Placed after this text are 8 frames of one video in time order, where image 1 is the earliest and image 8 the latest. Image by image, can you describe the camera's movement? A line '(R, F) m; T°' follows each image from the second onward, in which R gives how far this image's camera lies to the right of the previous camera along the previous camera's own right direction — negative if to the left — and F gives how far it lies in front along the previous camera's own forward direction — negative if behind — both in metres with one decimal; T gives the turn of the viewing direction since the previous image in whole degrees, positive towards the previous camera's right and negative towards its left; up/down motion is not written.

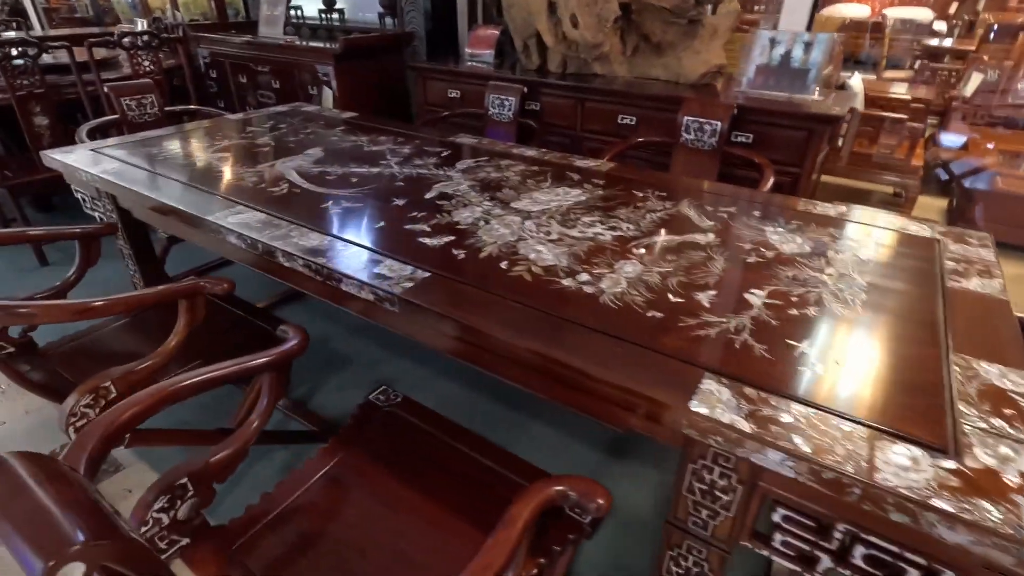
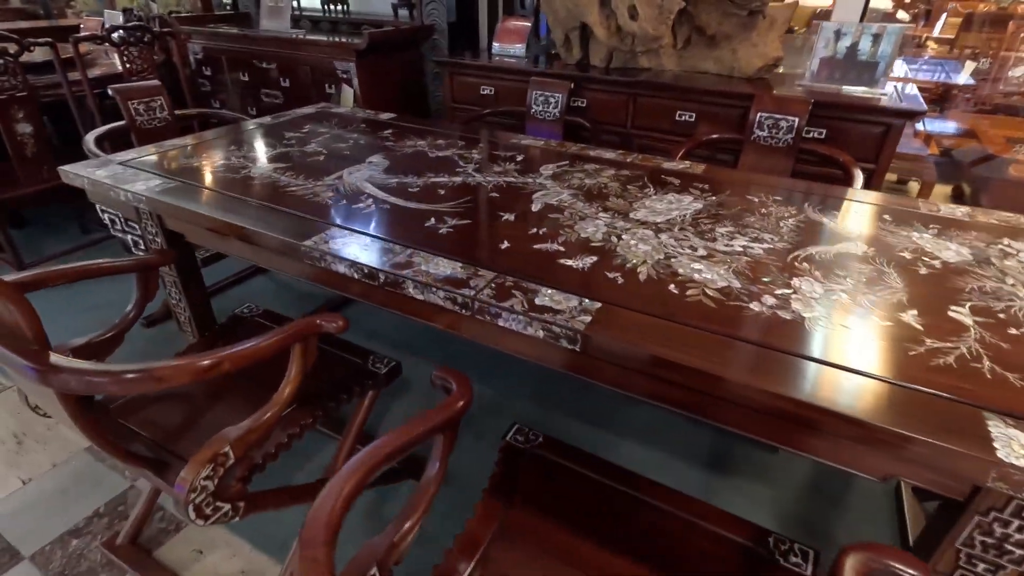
(-0.4, +0.1) m; +4°
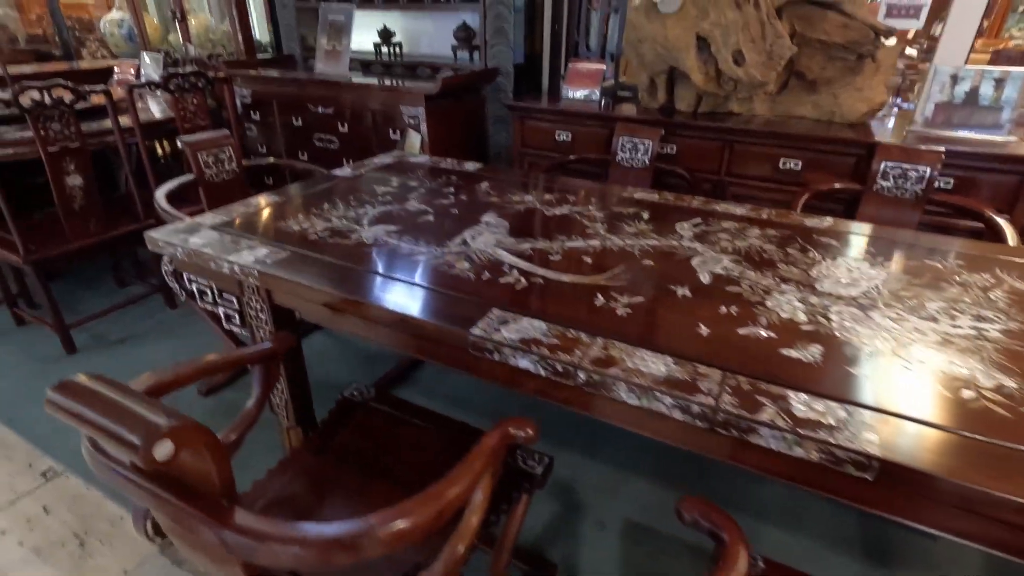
(-0.4, +0.2) m; +1°
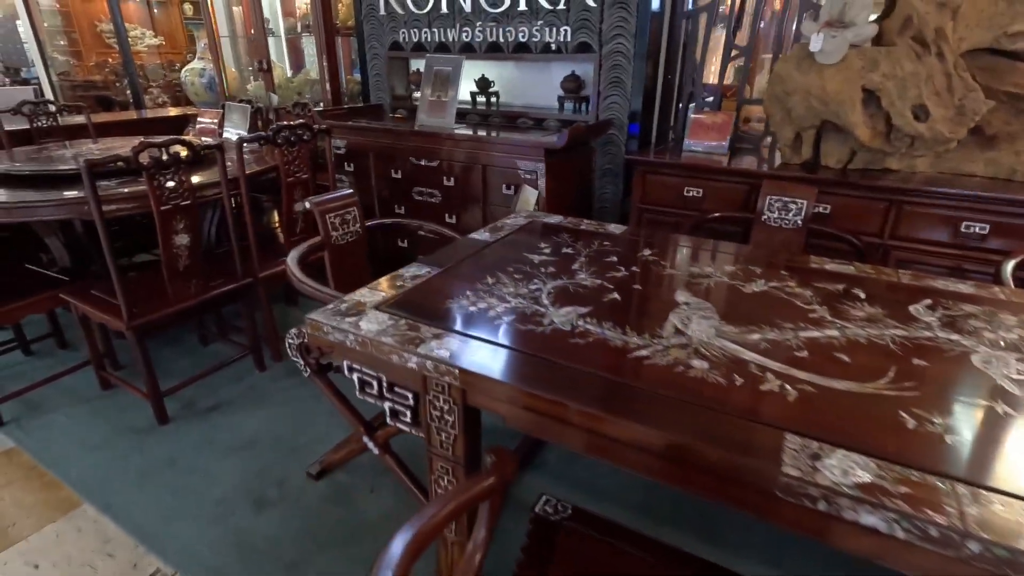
(-0.4, +0.2) m; -2°
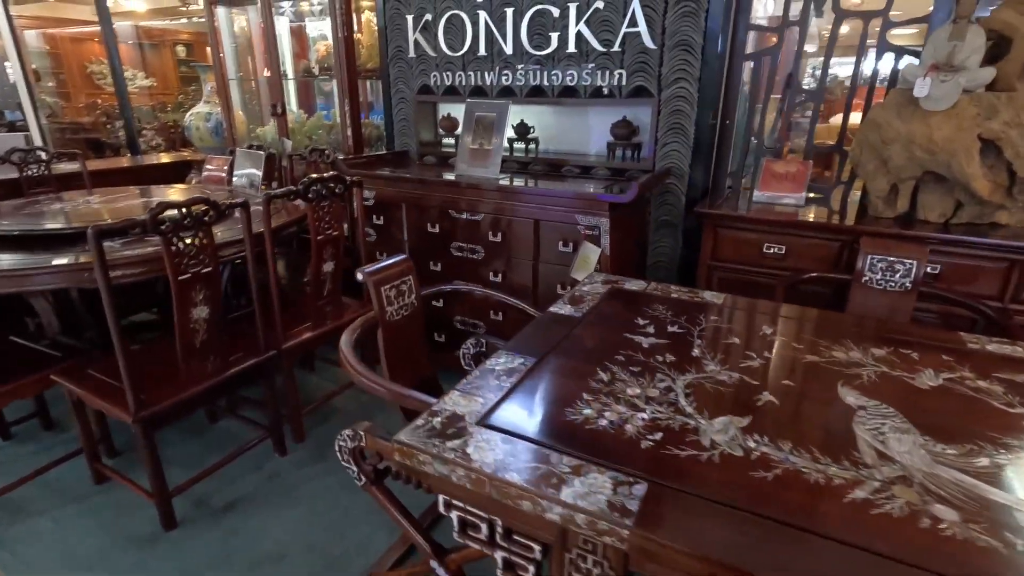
(-0.3, +0.3) m; +2°
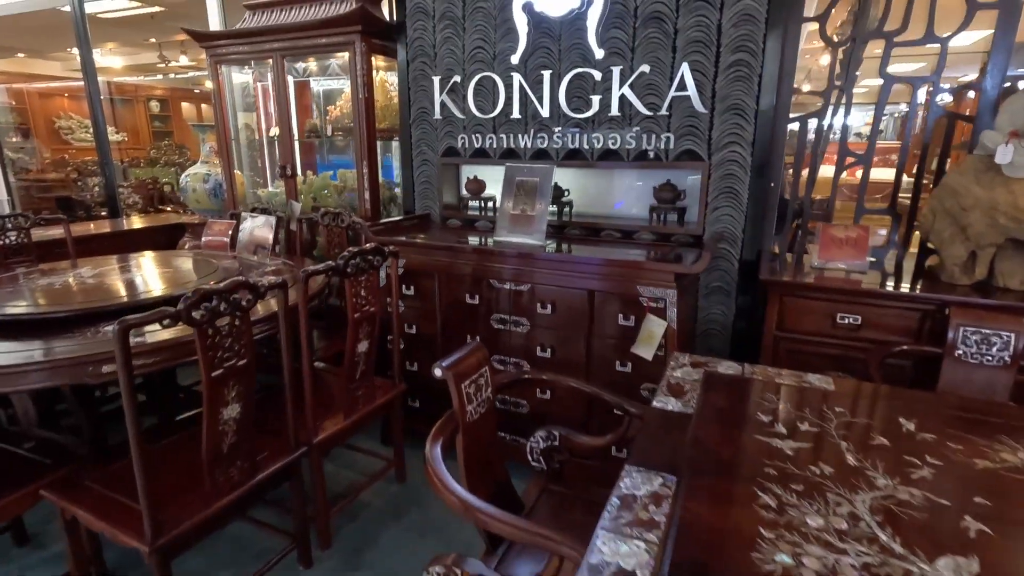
(-0.3, +0.2) m; +3°
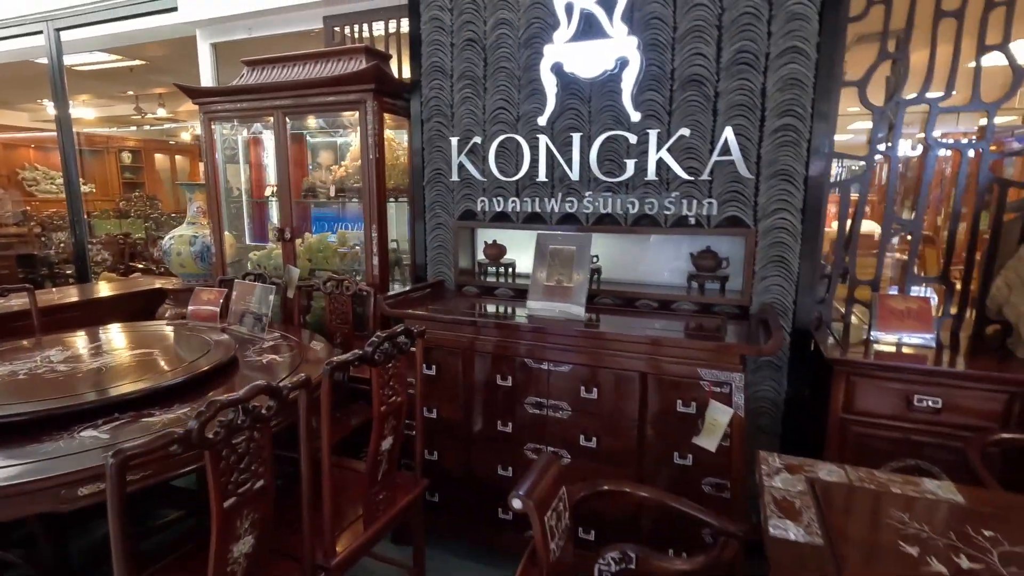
(-0.2, +0.2) m; +3°
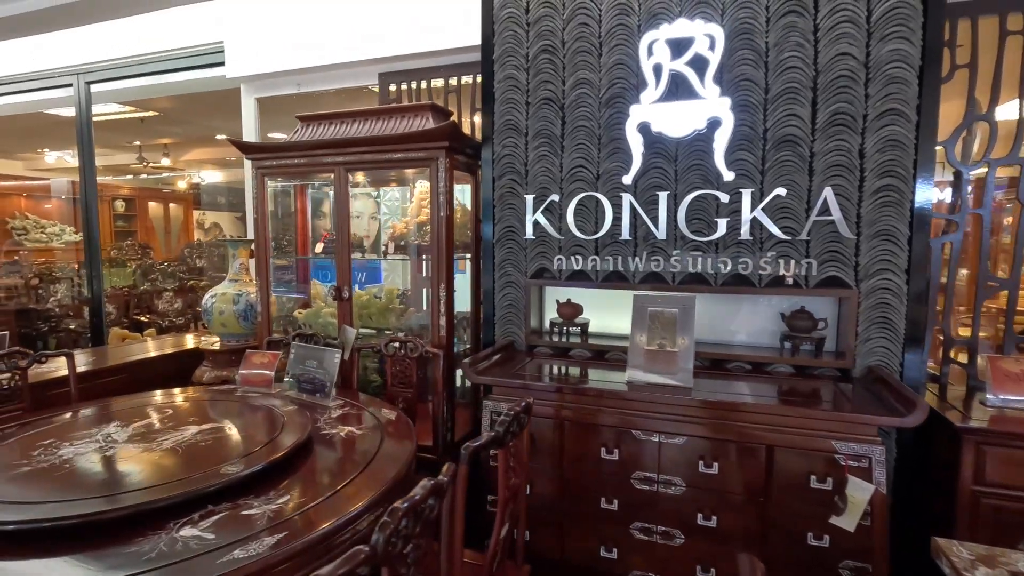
(-0.4, +0.1) m; +2°
